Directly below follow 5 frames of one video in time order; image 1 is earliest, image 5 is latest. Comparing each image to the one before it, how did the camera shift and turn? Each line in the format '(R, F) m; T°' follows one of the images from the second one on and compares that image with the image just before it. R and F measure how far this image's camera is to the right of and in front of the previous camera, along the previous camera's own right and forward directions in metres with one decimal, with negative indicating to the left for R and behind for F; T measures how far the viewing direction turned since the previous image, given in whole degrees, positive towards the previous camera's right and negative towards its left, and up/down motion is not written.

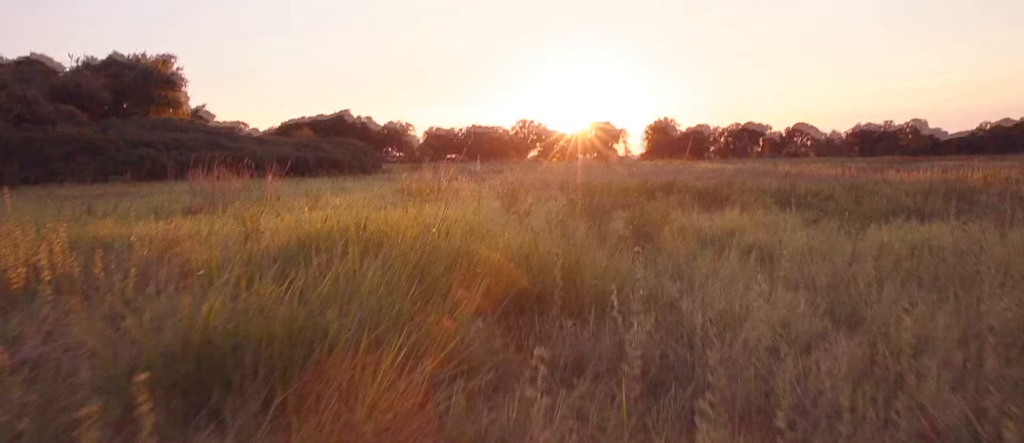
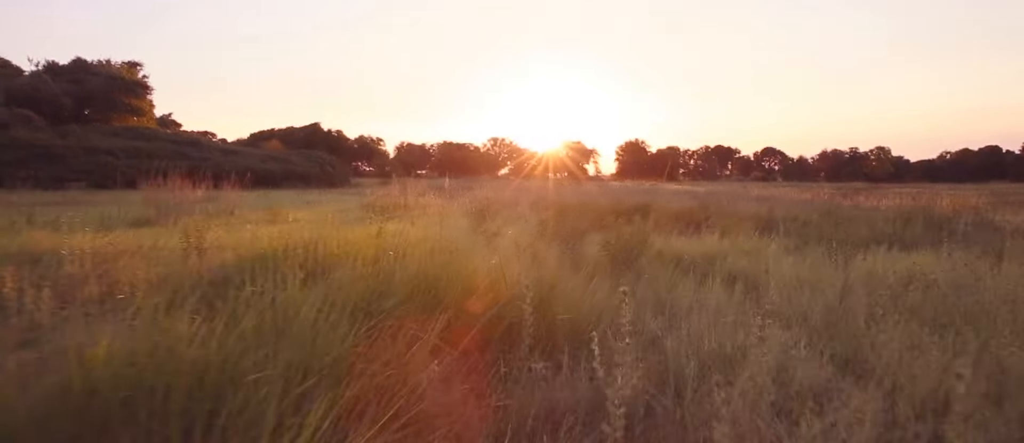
(0.0, +0.5) m; +2°
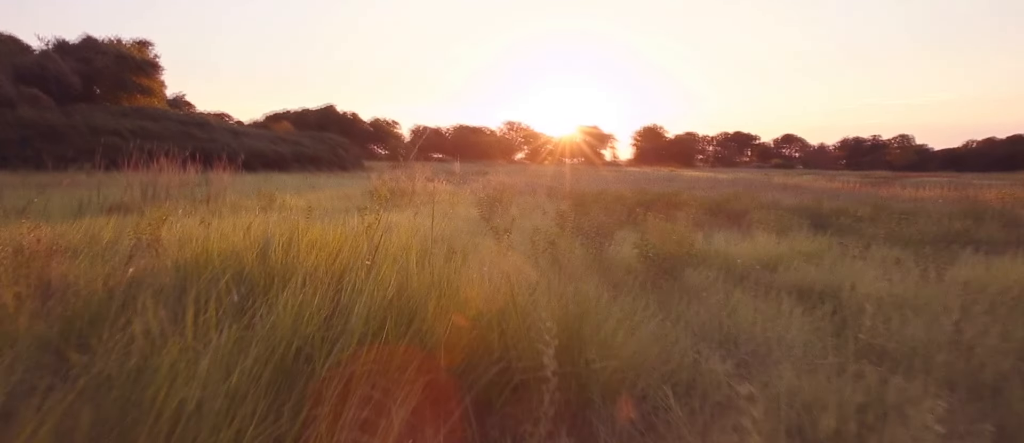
(0.0, +1.3) m; -1°
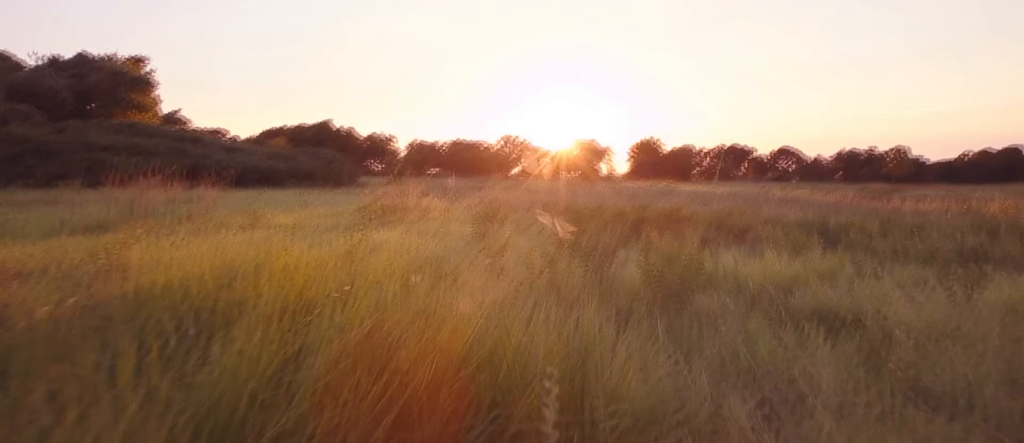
(0.0, +0.5) m; 0°
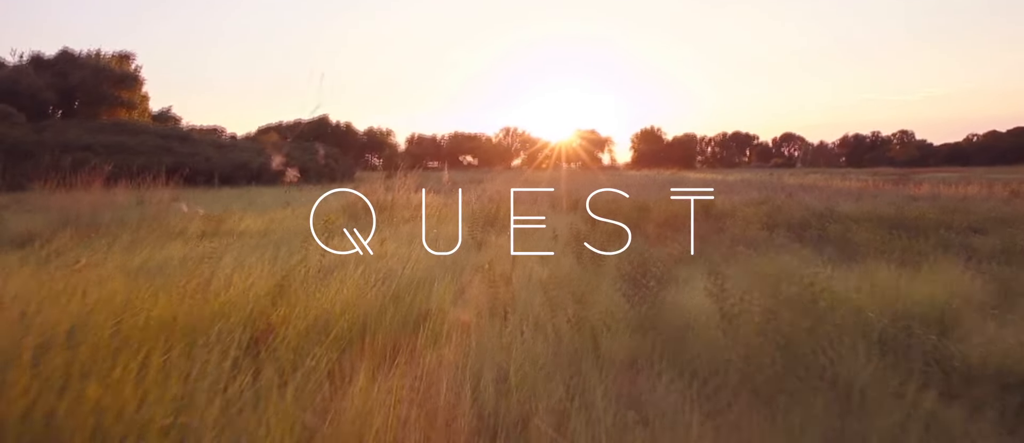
(0.0, +2.0) m; 0°
